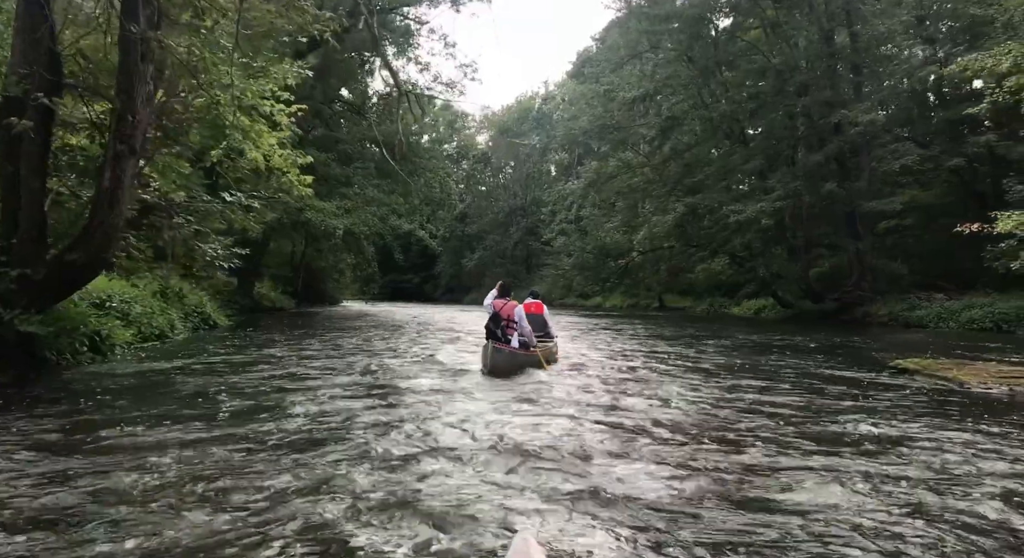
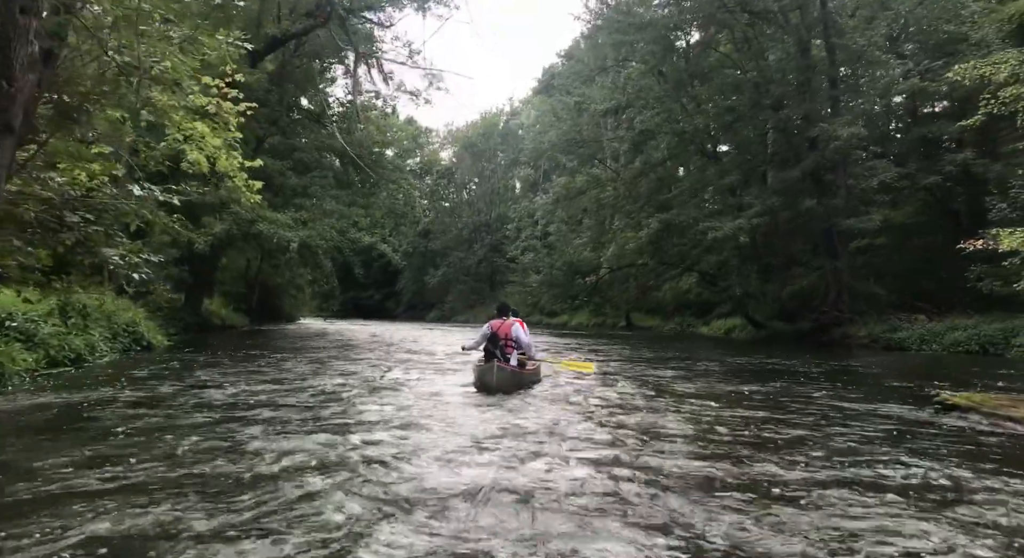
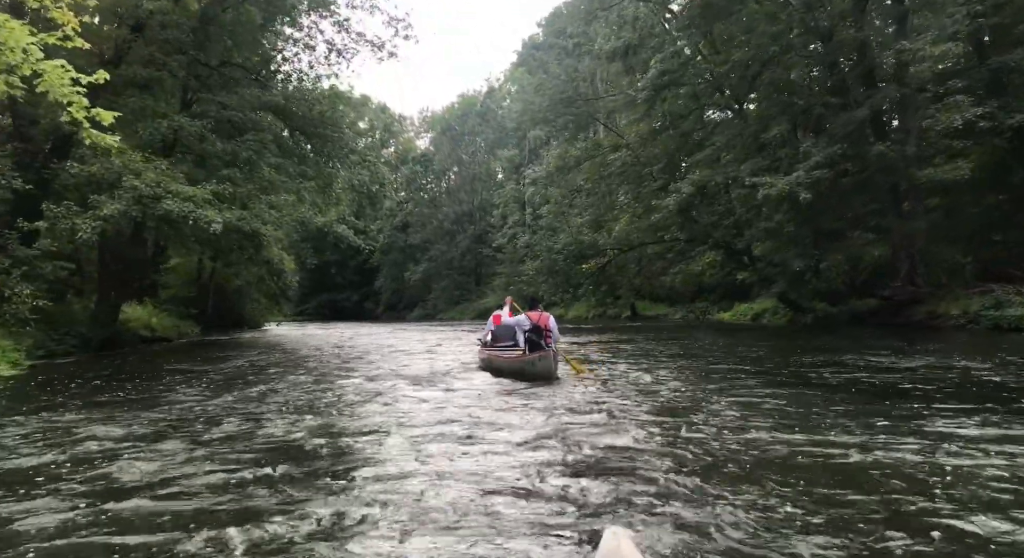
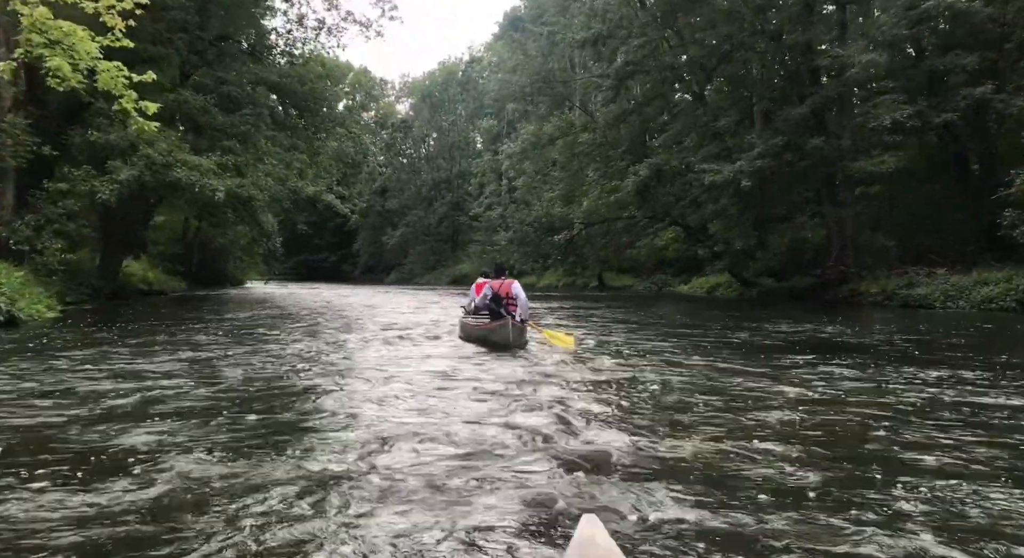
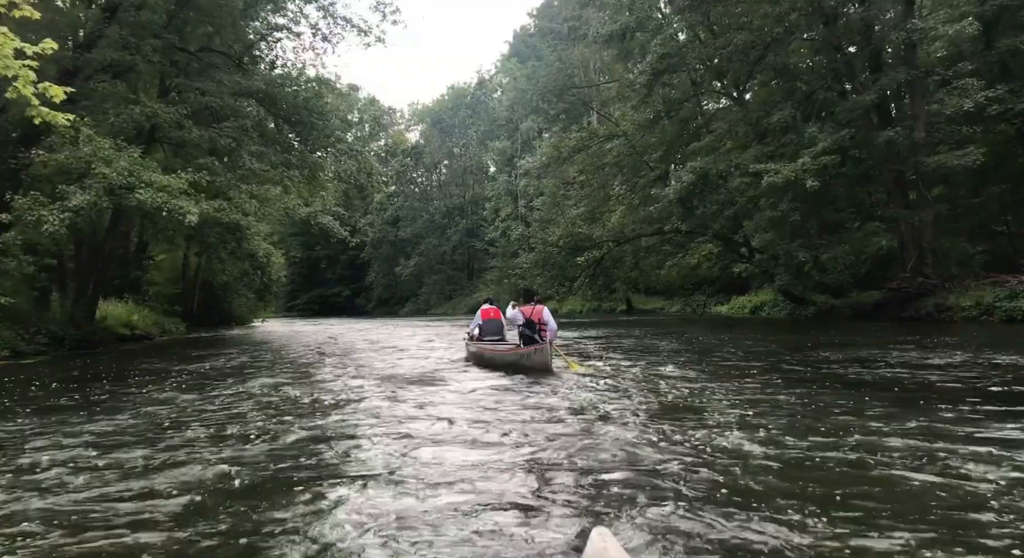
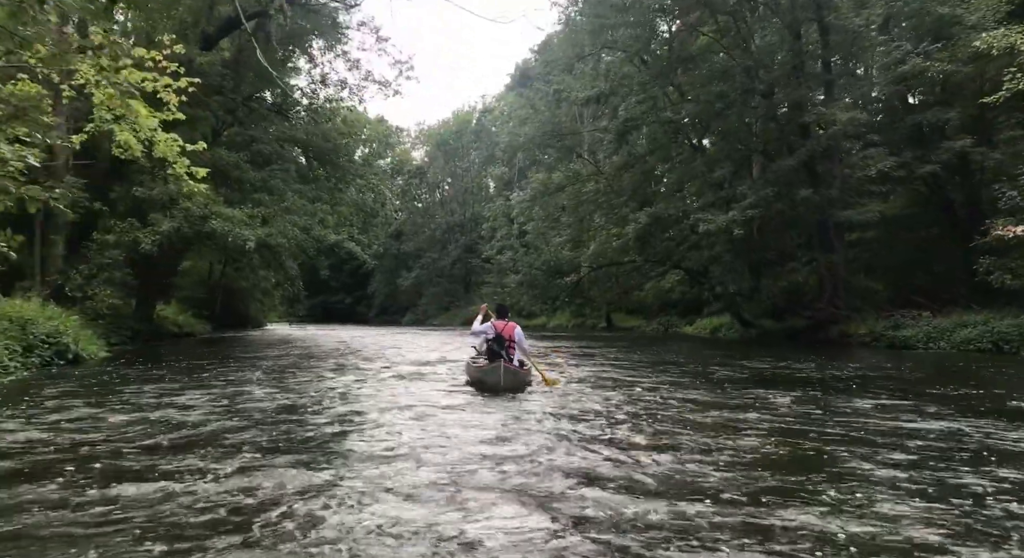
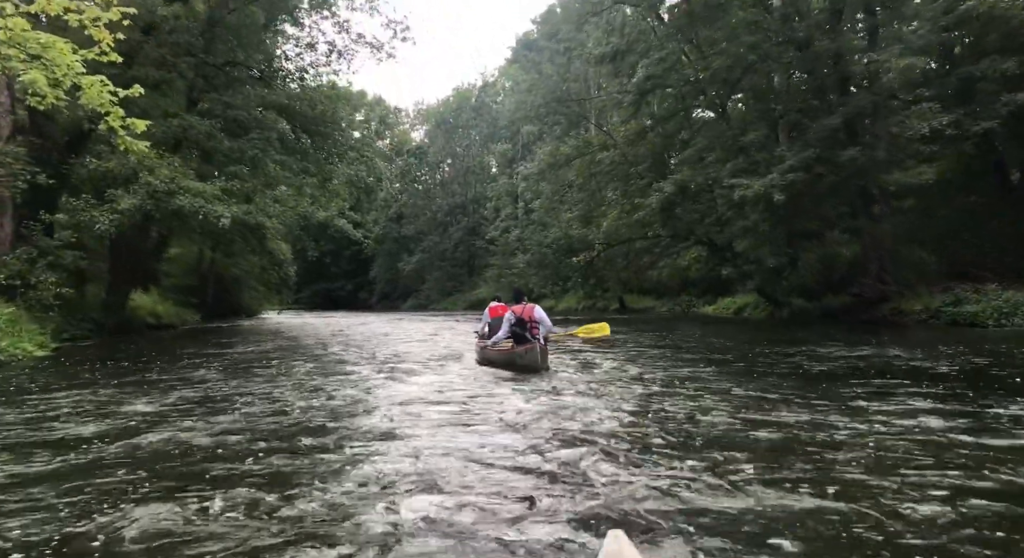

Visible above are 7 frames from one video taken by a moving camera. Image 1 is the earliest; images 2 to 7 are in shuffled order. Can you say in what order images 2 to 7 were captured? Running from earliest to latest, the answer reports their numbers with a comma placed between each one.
2, 6, 4, 7, 3, 5
